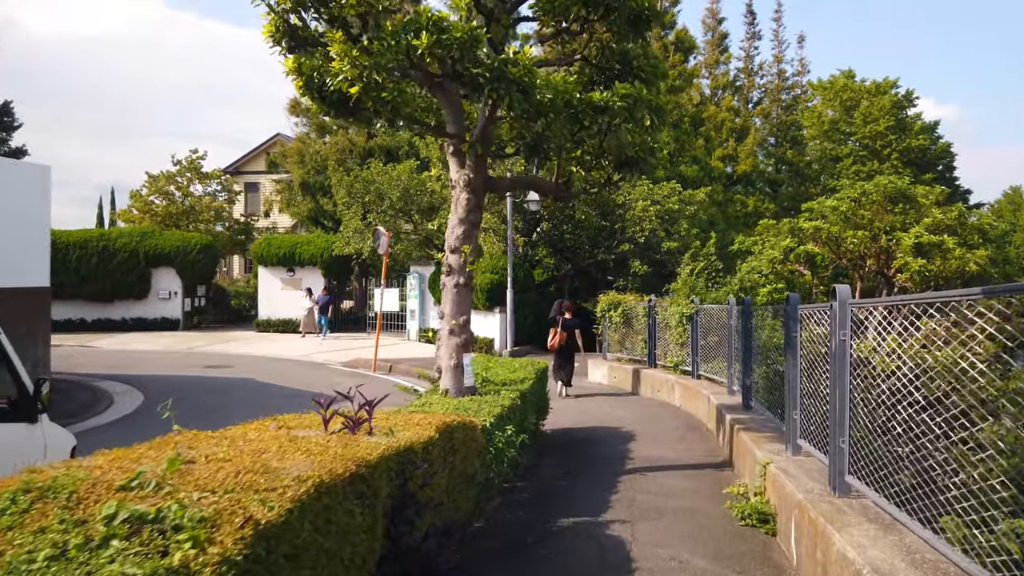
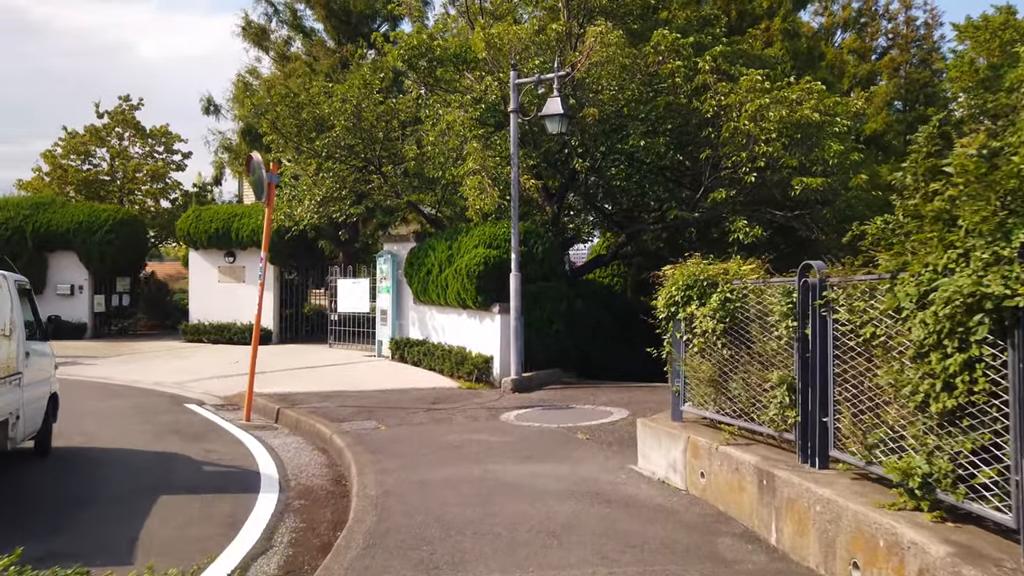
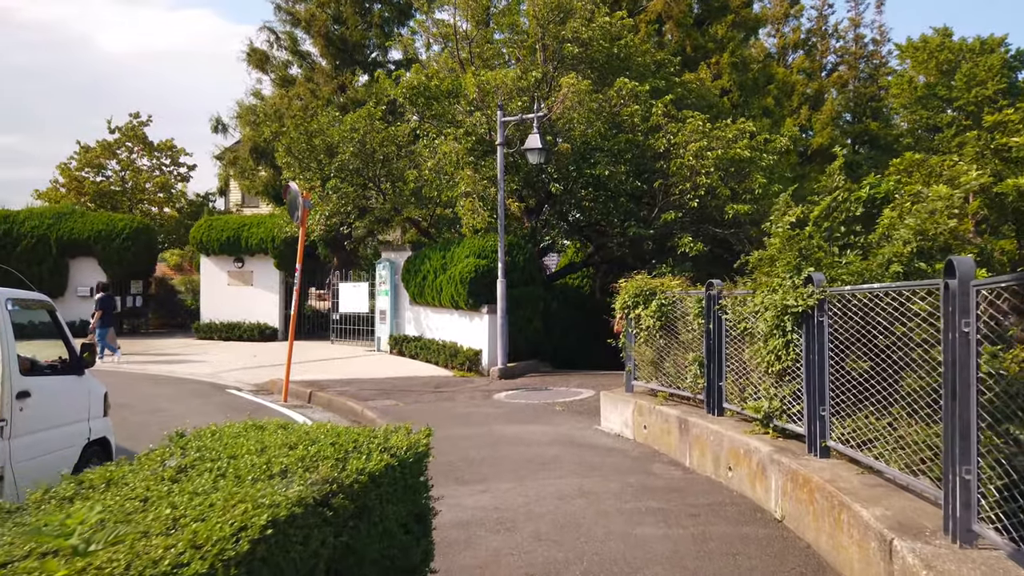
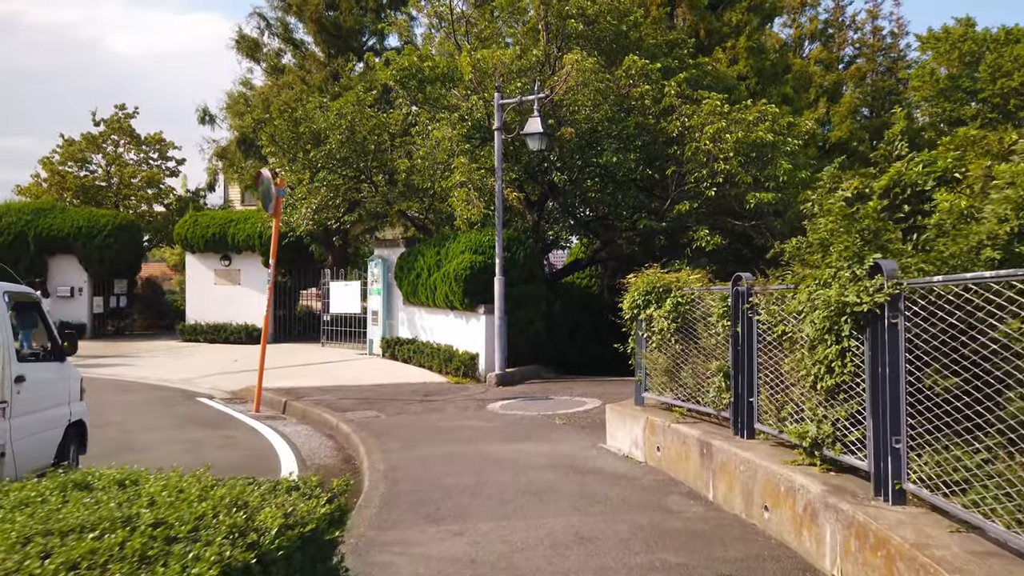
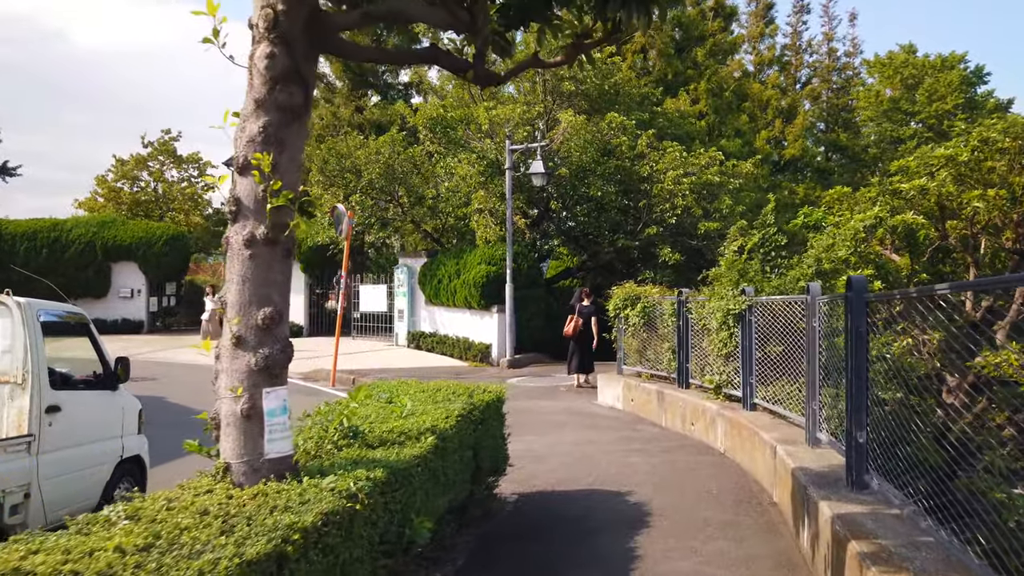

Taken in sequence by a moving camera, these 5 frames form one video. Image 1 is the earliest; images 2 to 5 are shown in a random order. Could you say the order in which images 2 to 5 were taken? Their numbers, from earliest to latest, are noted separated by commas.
5, 3, 4, 2
